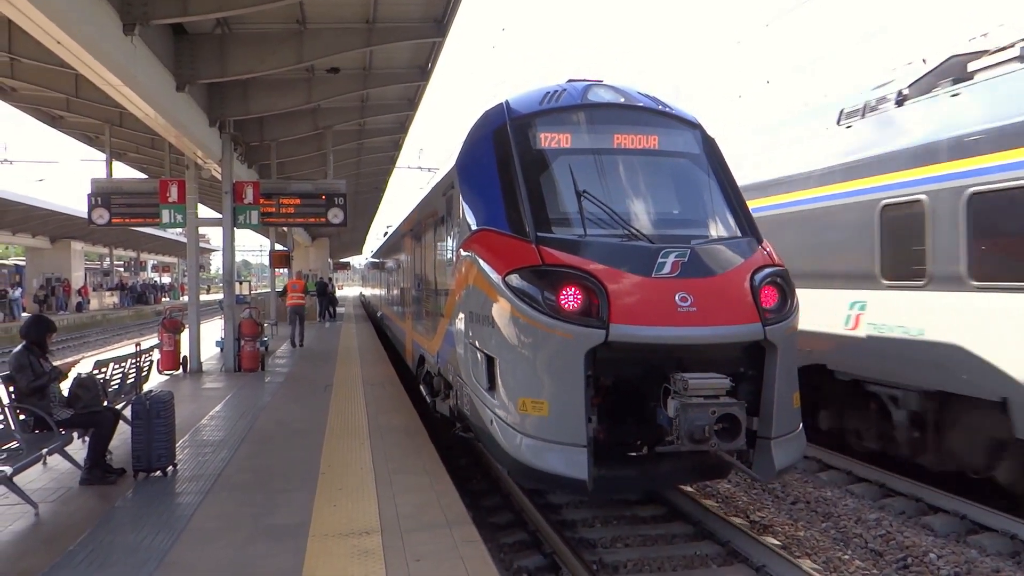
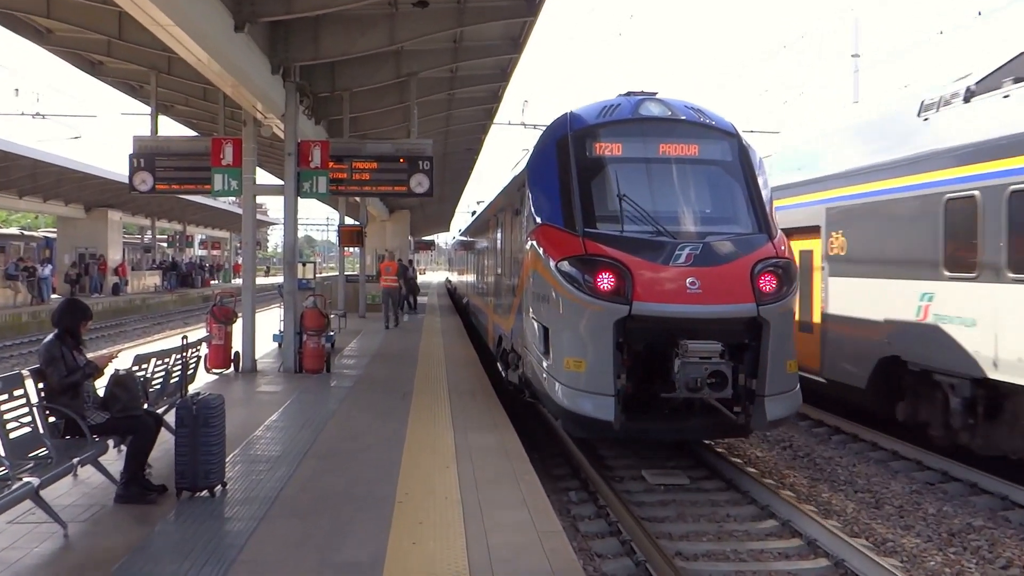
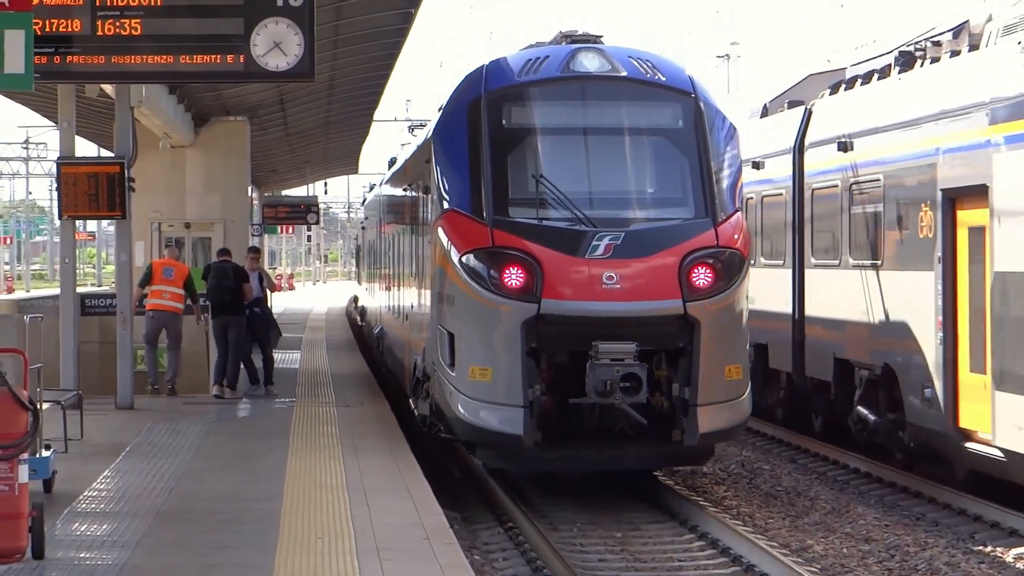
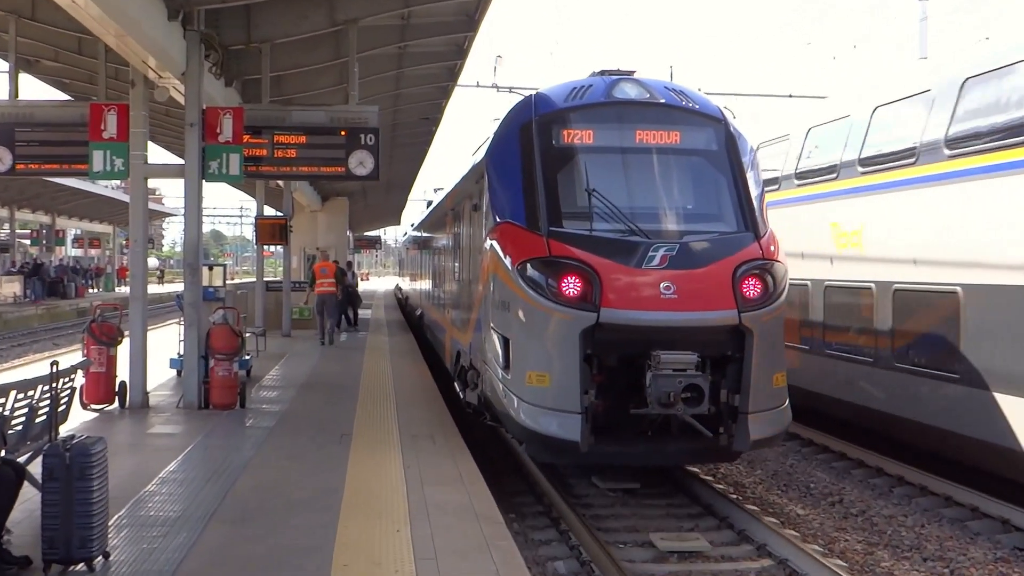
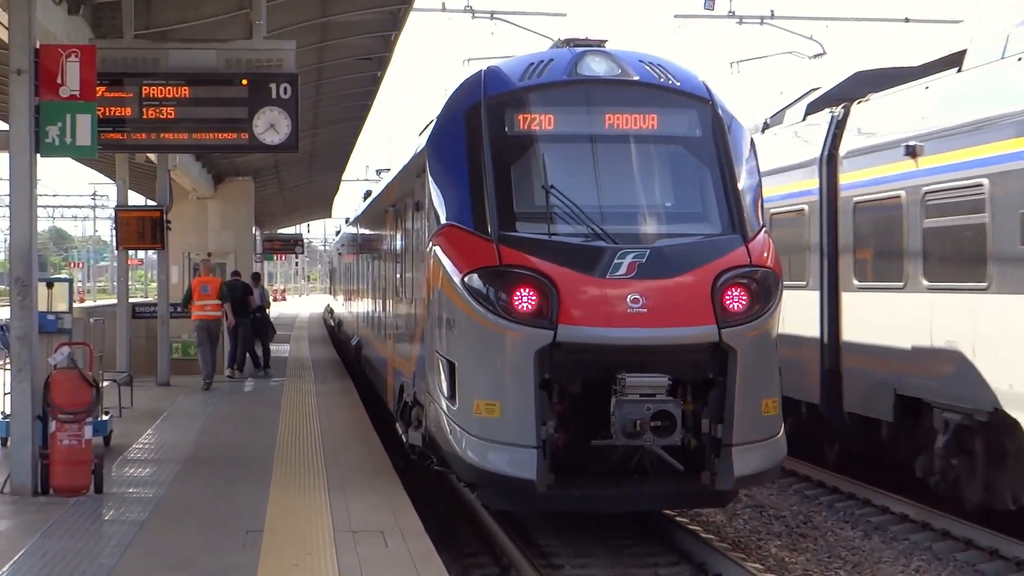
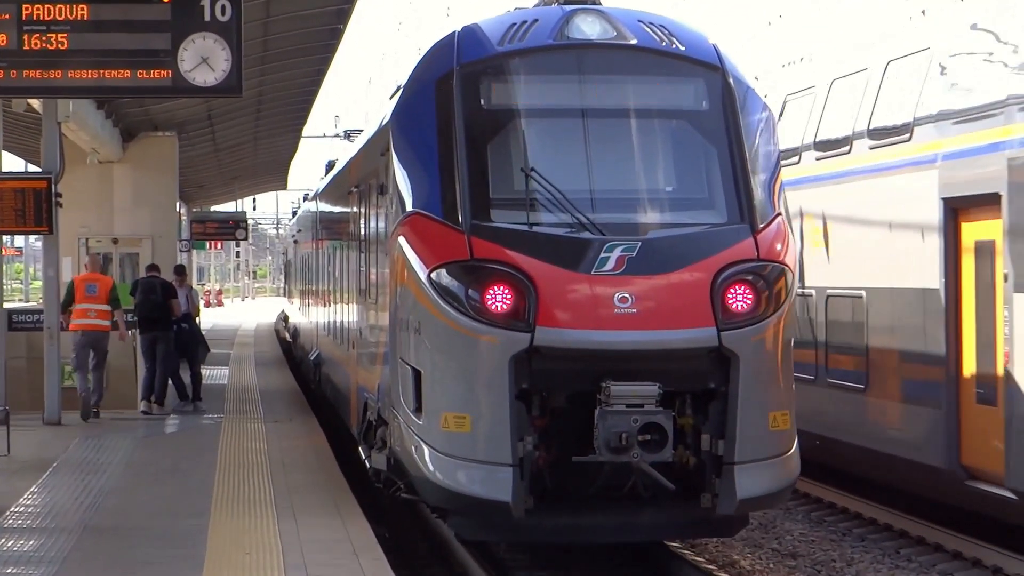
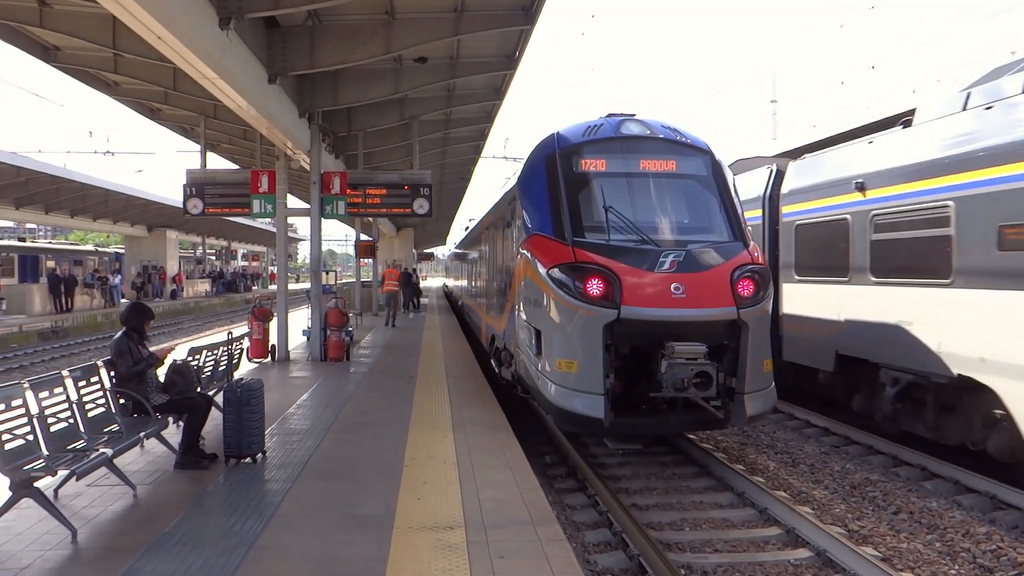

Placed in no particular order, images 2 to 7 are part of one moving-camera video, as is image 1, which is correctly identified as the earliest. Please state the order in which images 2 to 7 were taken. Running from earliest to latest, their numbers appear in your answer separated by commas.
7, 2, 4, 5, 6, 3
